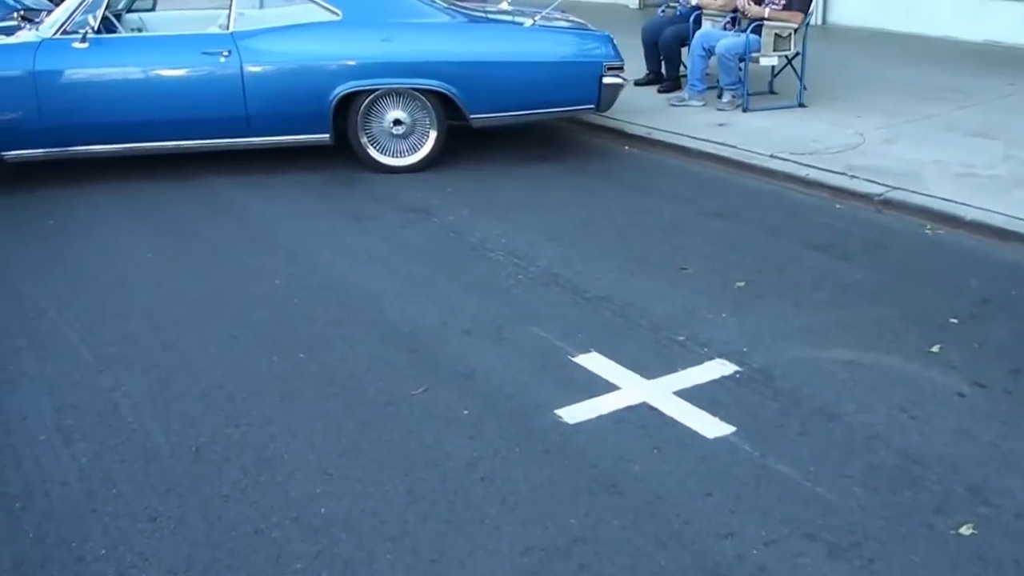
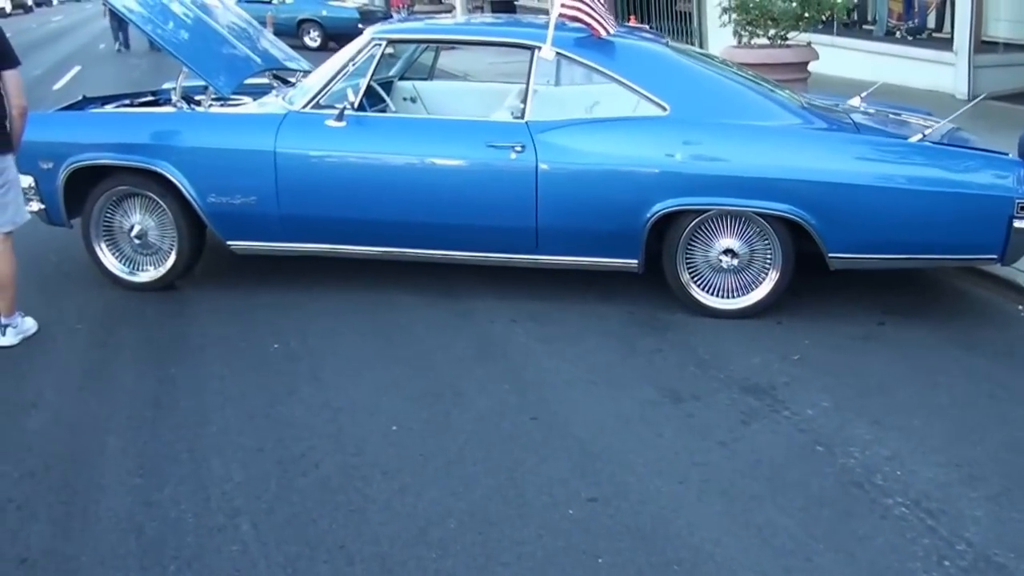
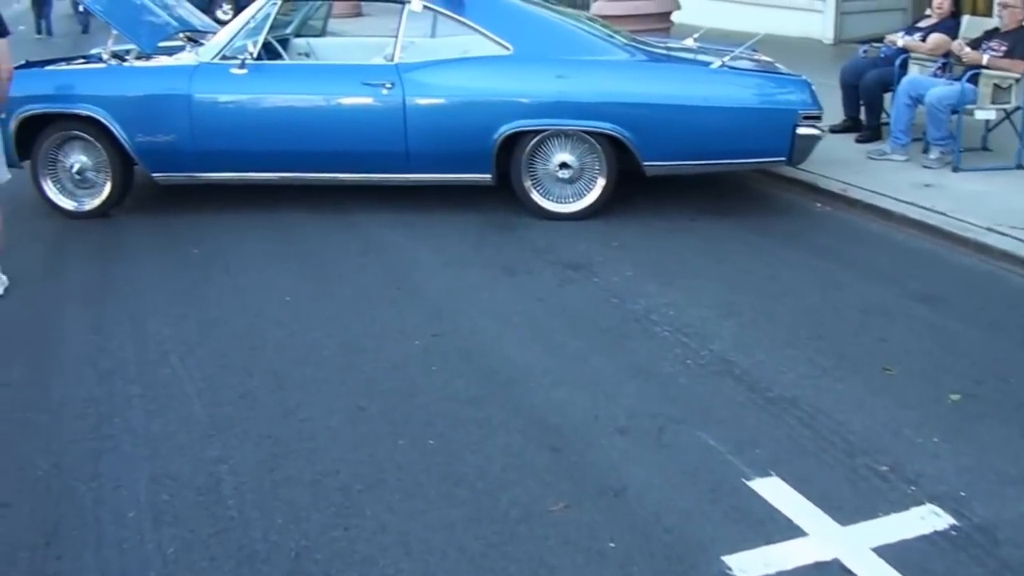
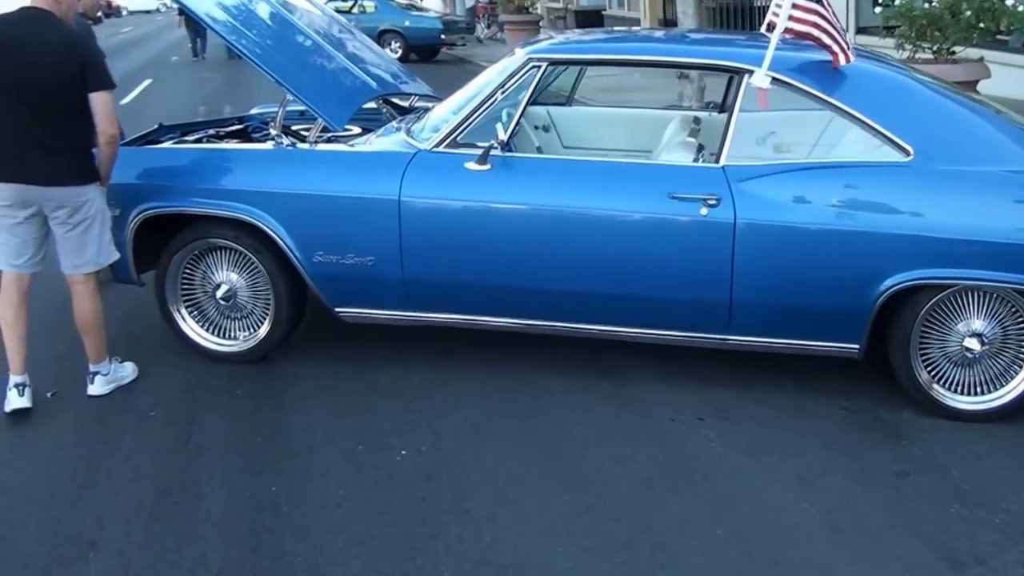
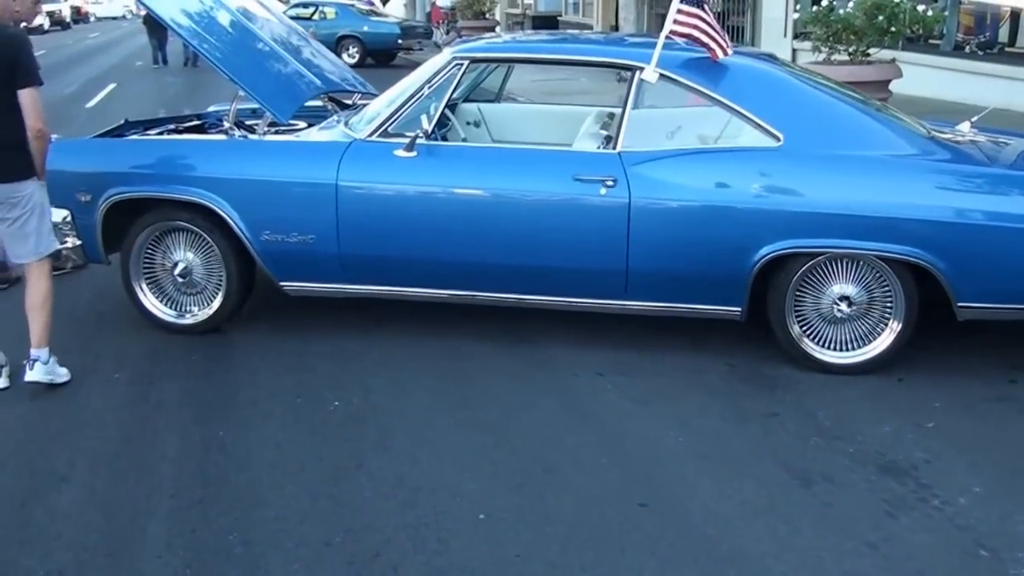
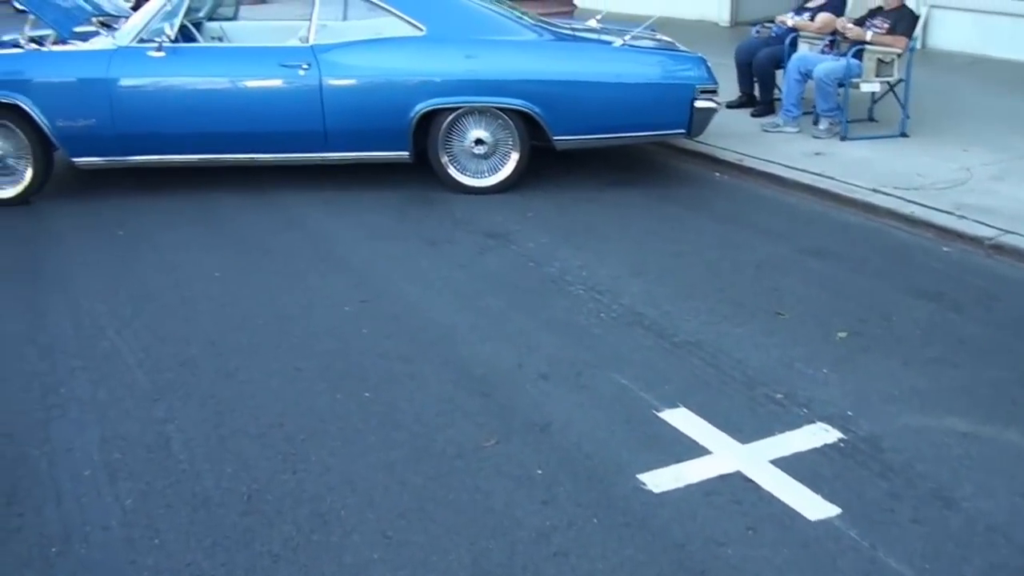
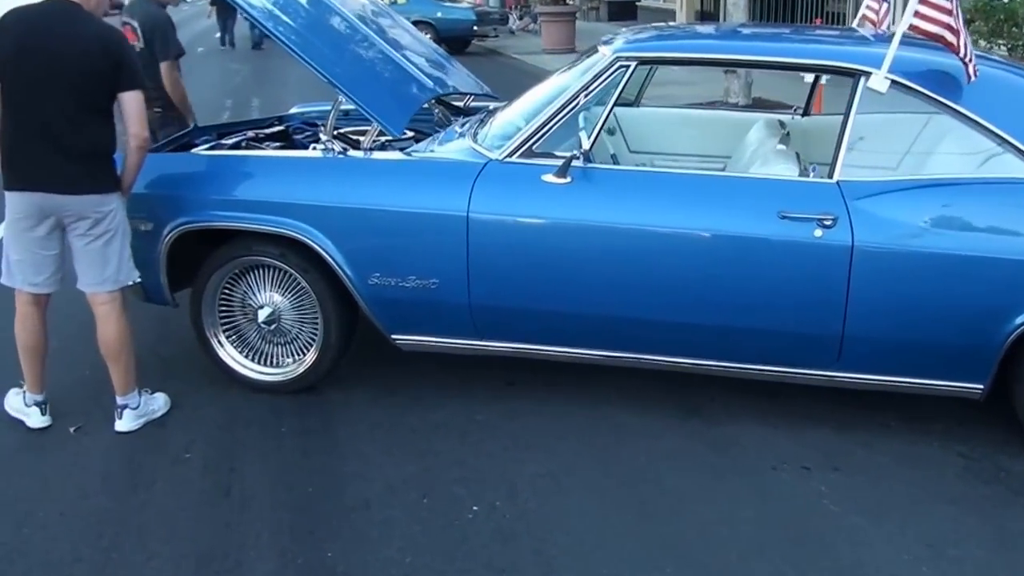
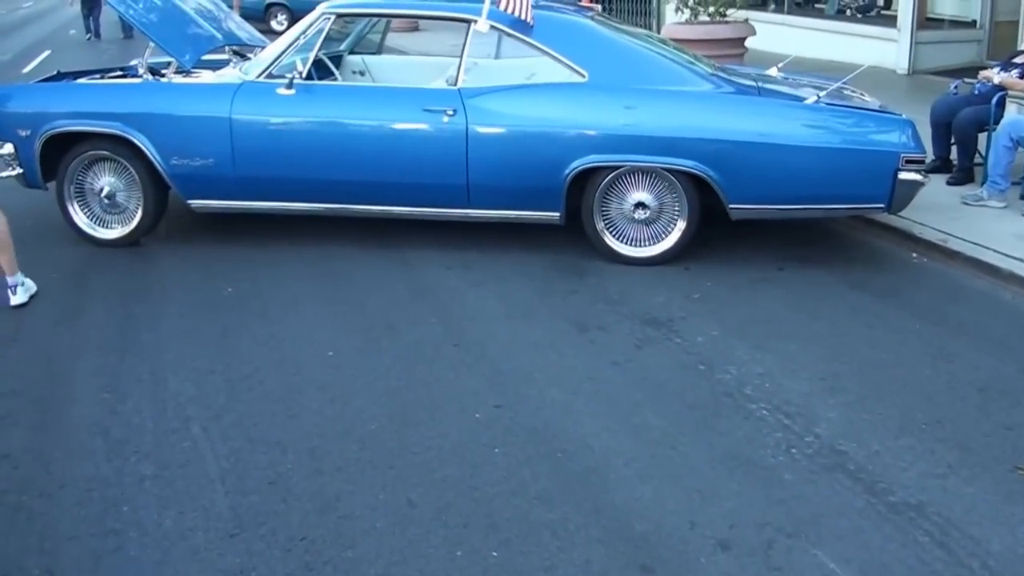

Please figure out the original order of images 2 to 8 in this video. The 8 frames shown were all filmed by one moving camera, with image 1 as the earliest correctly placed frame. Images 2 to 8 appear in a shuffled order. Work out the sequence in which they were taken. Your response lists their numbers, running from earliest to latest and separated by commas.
6, 3, 8, 2, 5, 4, 7
